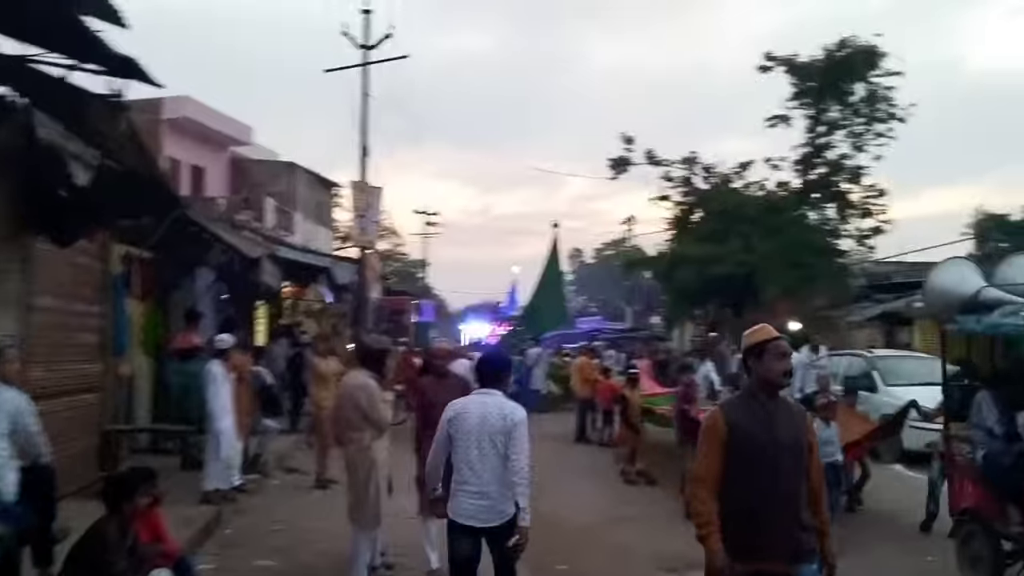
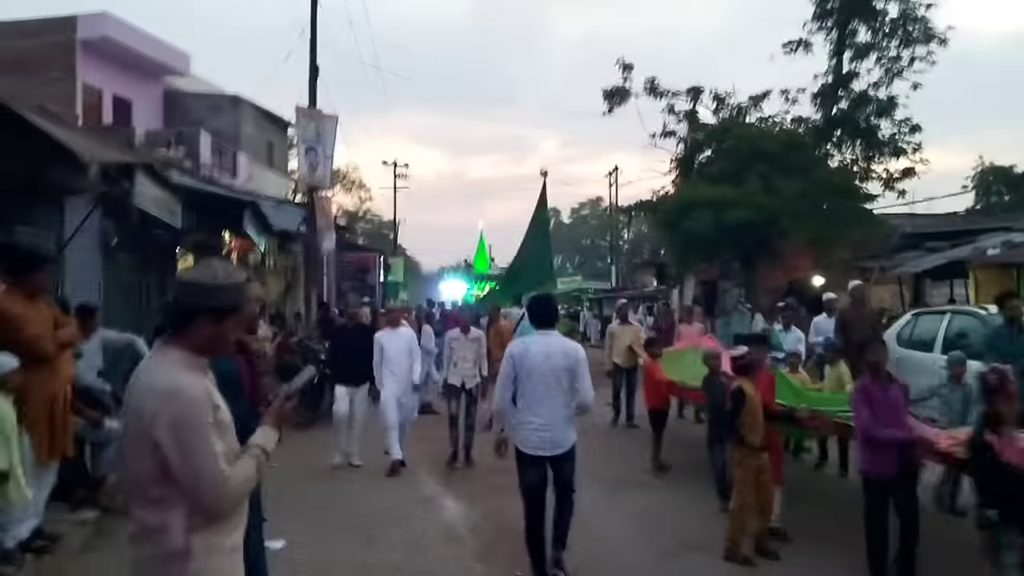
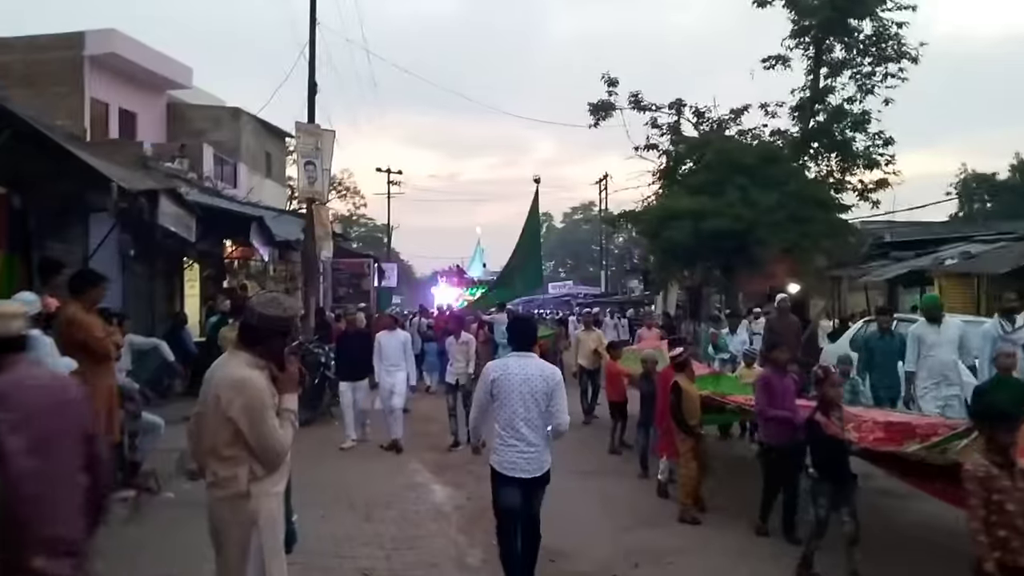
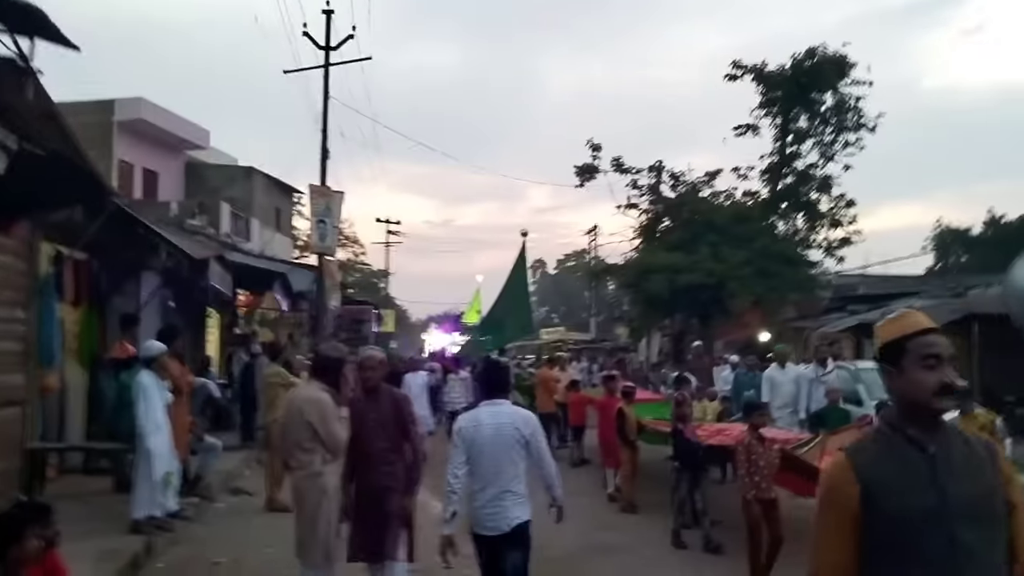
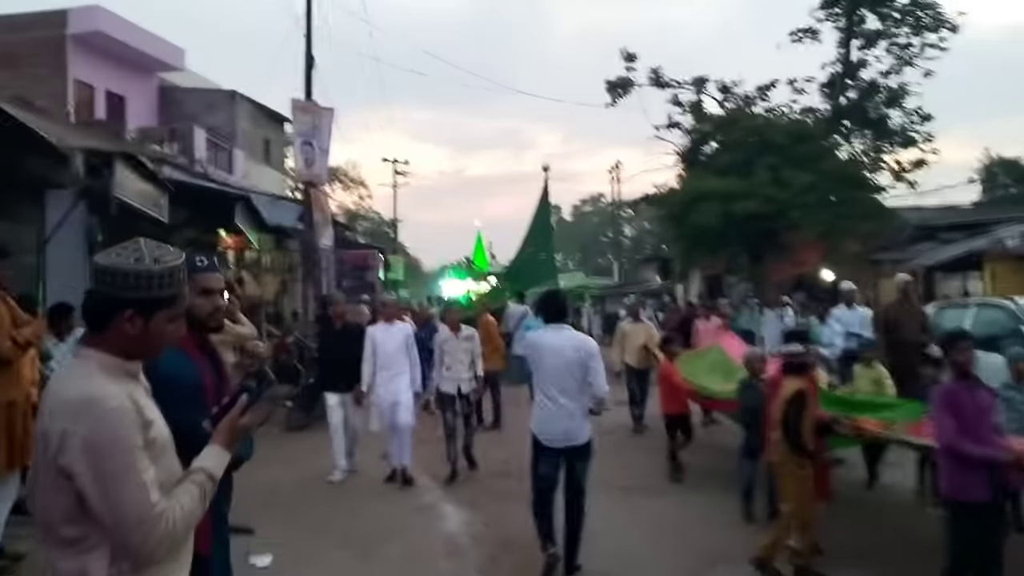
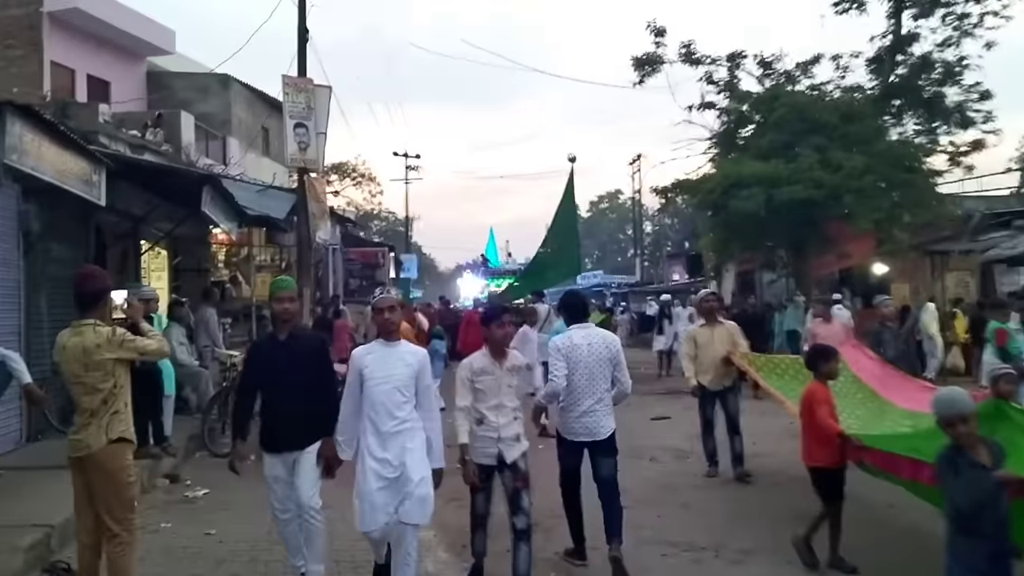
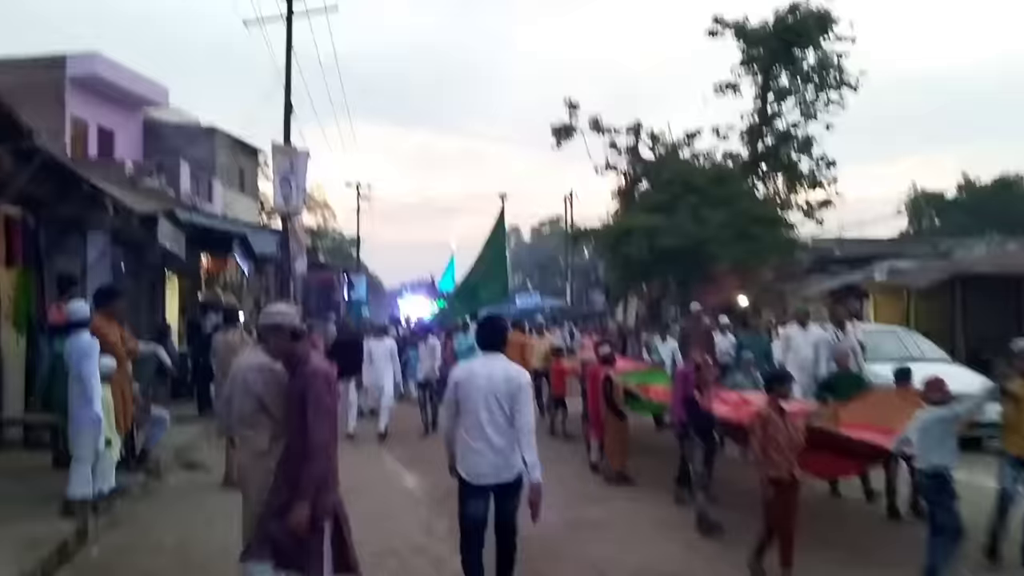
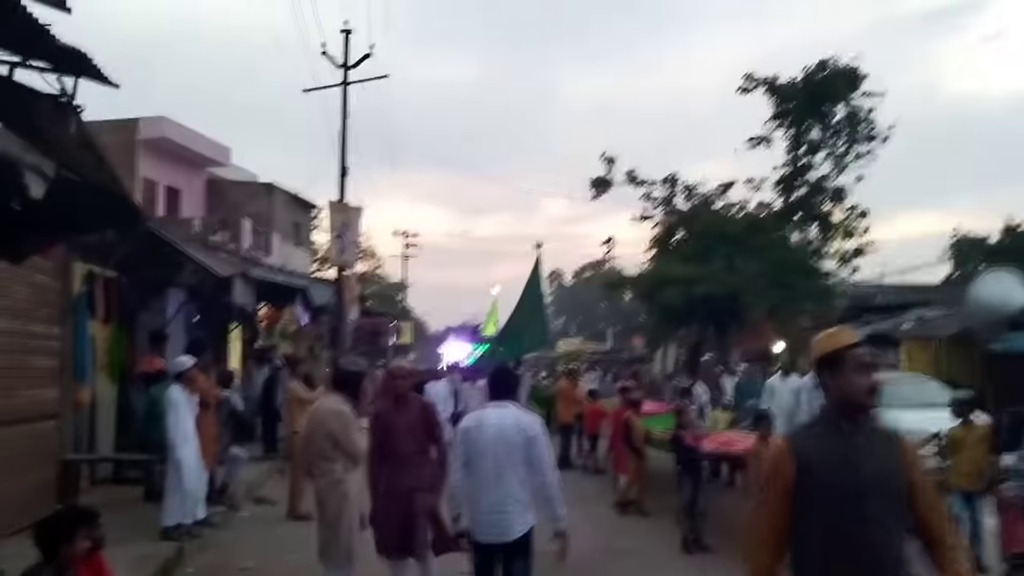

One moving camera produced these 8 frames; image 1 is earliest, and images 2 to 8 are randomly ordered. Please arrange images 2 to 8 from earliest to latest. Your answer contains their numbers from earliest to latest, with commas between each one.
8, 4, 7, 3, 2, 5, 6
